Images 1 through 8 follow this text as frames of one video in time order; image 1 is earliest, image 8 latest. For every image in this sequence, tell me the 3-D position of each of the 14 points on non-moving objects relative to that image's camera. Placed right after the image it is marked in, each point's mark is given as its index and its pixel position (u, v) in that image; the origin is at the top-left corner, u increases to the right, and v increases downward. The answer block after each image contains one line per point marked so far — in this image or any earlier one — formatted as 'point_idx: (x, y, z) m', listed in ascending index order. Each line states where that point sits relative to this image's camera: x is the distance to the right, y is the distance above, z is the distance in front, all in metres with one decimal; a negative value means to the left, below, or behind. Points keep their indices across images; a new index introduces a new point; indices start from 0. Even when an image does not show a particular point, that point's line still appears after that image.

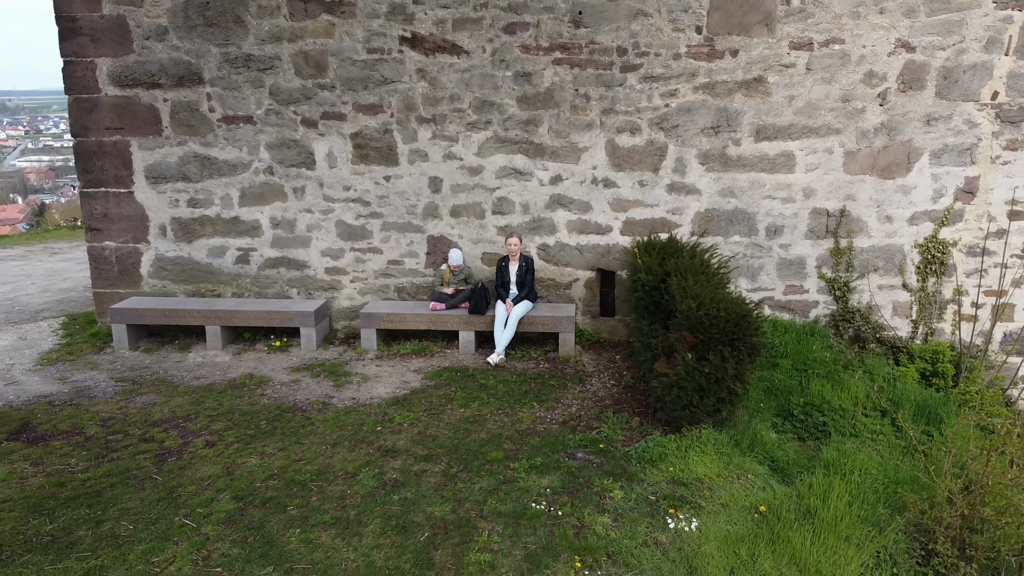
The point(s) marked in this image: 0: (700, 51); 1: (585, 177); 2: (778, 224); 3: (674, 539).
0: (+0.8, +1.0, +3.4) m
1: (+0.3, +0.5, +3.6) m
2: (+1.2, +0.3, +3.5) m
3: (+0.4, -0.7, +2.1) m
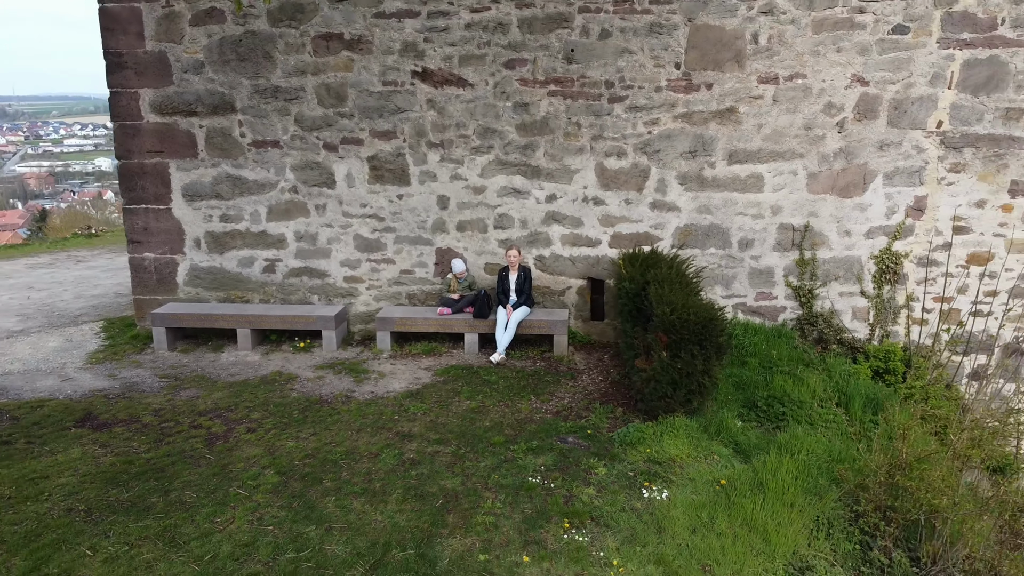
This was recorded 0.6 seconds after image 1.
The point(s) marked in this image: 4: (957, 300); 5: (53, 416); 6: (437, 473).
0: (+0.8, +1.0, +3.8) m
1: (+0.3, +0.5, +4.0) m
2: (+1.2, +0.2, +4.0) m
3: (+0.4, -0.7, +2.5) m
4: (+2.1, -0.1, +3.9) m
5: (-1.8, -0.5, +3.2) m
6: (-0.3, -0.6, +2.7) m
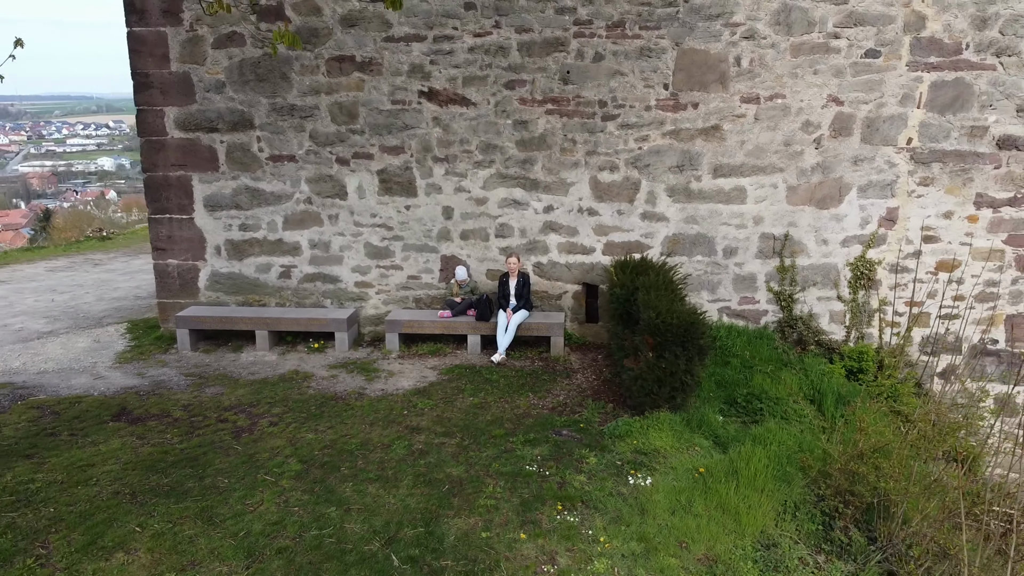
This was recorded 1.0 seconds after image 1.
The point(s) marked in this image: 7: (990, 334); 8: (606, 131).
0: (+0.8, +0.9, +4.1) m
1: (+0.3, +0.4, +4.3) m
2: (+1.2, +0.2, +4.3) m
3: (+0.4, -0.7, +2.8) m
4: (+2.1, -0.1, +4.2) m
5: (-1.8, -0.5, +3.5) m
6: (-0.3, -0.6, +3.0) m
7: (+2.5, -0.2, +4.2) m
8: (+0.5, +0.8, +4.2) m
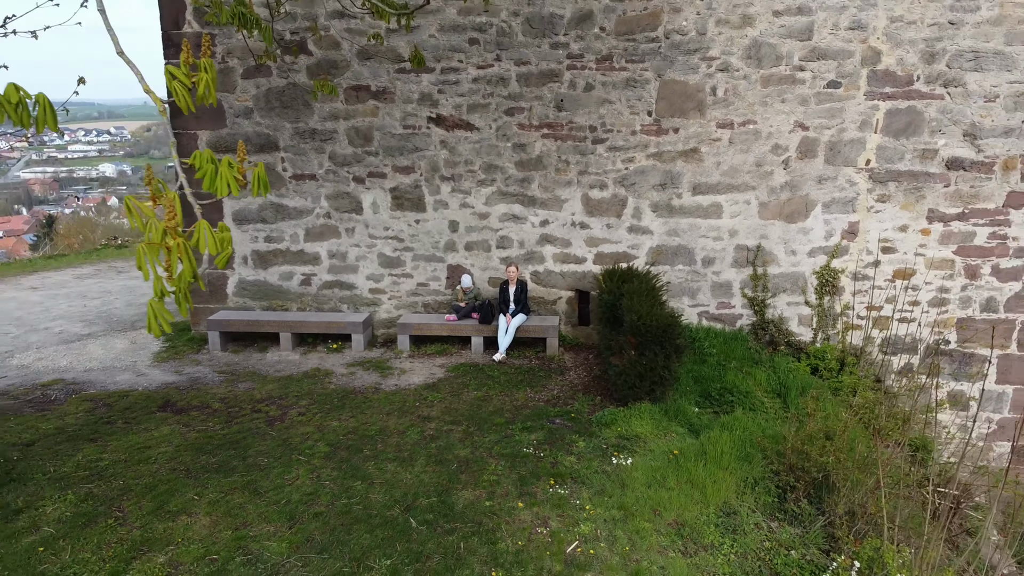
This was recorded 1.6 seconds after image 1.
0: (+0.8, +0.9, +4.6) m
1: (+0.3, +0.4, +4.8) m
2: (+1.2, +0.2, +4.7) m
3: (+0.4, -0.7, +3.3) m
4: (+2.1, -0.1, +4.6) m
5: (-1.8, -0.6, +4.0) m
6: (-0.3, -0.7, +3.5) m
7: (+2.5, -0.3, +4.6) m
8: (+0.5, +0.8, +4.6) m
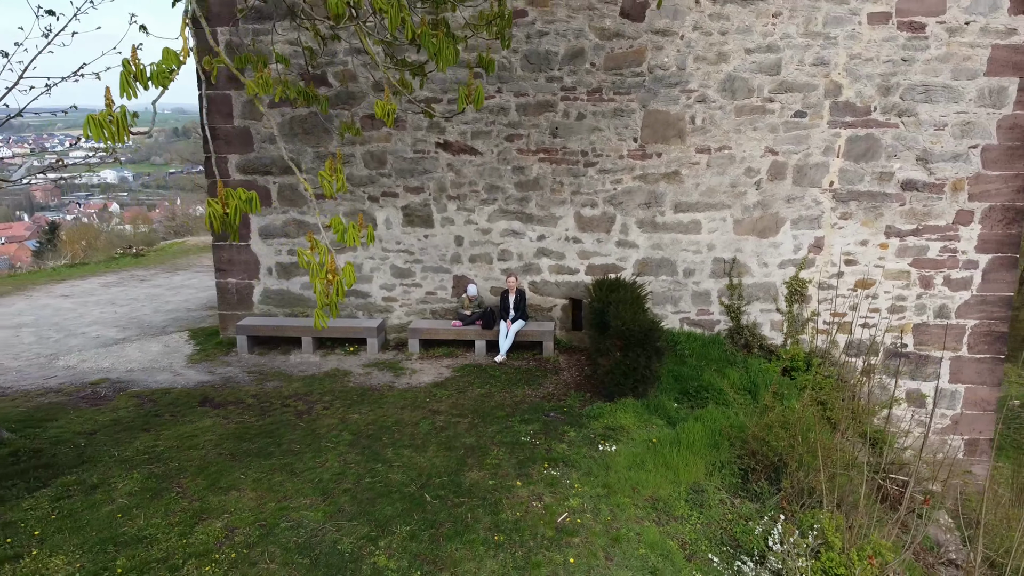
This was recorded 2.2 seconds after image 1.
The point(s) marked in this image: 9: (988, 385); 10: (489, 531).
0: (+0.8, +0.8, +5.1) m
1: (+0.3, +0.3, +5.3) m
2: (+1.2, +0.1, +5.2) m
3: (+0.4, -0.8, +3.8) m
4: (+2.1, -0.2, +5.2) m
5: (-1.8, -0.6, +4.5) m
6: (-0.3, -0.7, +4.0) m
7: (+2.5, -0.3, +5.1) m
8: (+0.5, +0.7, +5.1) m
9: (+3.0, -0.6, +5.1) m
10: (-0.1, -0.9, +3.1) m
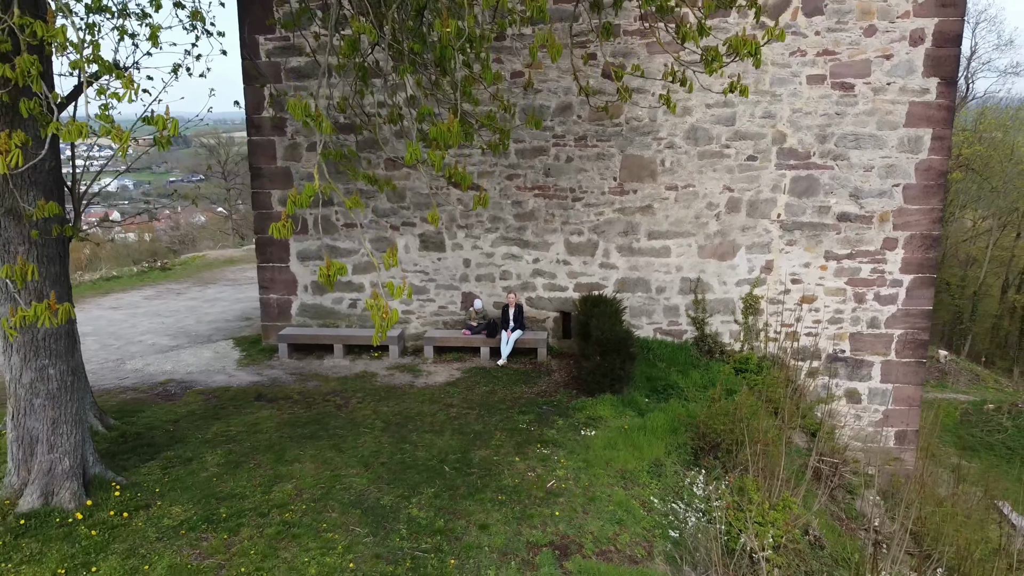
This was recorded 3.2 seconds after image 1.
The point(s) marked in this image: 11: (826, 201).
0: (+0.8, +0.7, +6.1) m
1: (+0.3, +0.2, +6.2) m
2: (+1.2, 0.0, +6.2) m
3: (+0.4, -0.9, +4.7) m
4: (+2.1, -0.3, +6.1) m
5: (-1.8, -0.7, +5.5) m
6: (-0.3, -0.8, +4.9) m
7: (+2.5, -0.4, +6.1) m
8: (+0.5, +0.6, +6.1) m
9: (+3.0, -0.7, +6.1) m
10: (-0.1, -1.0, +4.1) m
11: (+2.3, +0.6, +5.9) m
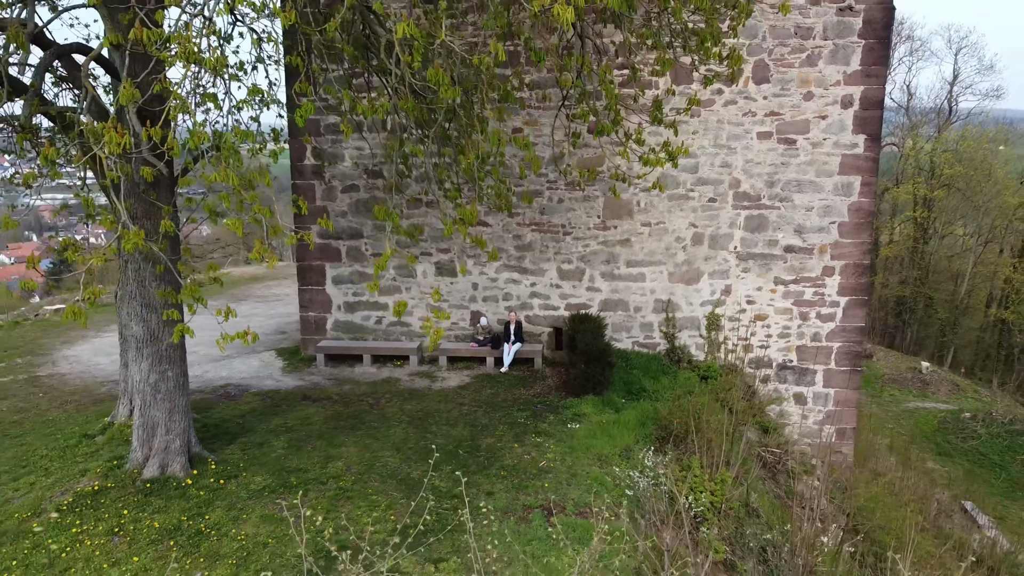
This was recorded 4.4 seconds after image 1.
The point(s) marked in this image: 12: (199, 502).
0: (+0.8, +0.6, +7.2) m
1: (+0.3, 0.0, +7.4) m
2: (+1.2, -0.2, +7.4) m
3: (+0.4, -1.0, +5.9) m
4: (+2.1, -0.5, +7.3) m
5: (-1.8, -0.9, +6.6) m
6: (-0.3, -1.0, +6.1) m
7: (+2.5, -0.6, +7.3) m
8: (+0.5, +0.4, +7.3) m
9: (+3.0, -0.9, +7.3) m
10: (-0.1, -1.2, +5.2) m
11: (+2.3, +0.5, +7.1) m
12: (-1.7, -1.2, +4.5) m
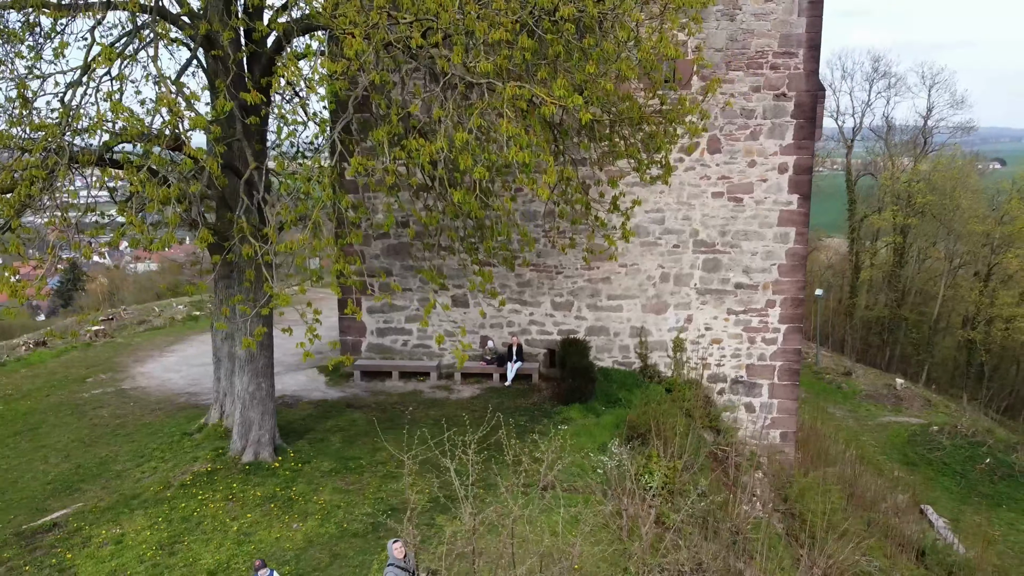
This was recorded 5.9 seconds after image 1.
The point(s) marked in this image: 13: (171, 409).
0: (+0.8, +0.2, +8.9) m
1: (+0.3, -0.3, +9.1) m
2: (+1.2, -0.5, +9.0) m
3: (+0.4, -1.3, +7.6) m
4: (+2.2, -0.8, +9.0) m
5: (-1.8, -1.2, +8.3) m
6: (-0.2, -1.3, +7.7) m
7: (+2.5, -0.9, +8.9) m
8: (+0.5, +0.1, +9.0) m
9: (+3.1, -1.2, +8.9) m
10: (-0.1, -1.4, +6.9) m
11: (+2.3, +0.1, +8.8) m
12: (-1.7, -1.5, +6.1) m
13: (-3.6, -1.3, +8.5) m
